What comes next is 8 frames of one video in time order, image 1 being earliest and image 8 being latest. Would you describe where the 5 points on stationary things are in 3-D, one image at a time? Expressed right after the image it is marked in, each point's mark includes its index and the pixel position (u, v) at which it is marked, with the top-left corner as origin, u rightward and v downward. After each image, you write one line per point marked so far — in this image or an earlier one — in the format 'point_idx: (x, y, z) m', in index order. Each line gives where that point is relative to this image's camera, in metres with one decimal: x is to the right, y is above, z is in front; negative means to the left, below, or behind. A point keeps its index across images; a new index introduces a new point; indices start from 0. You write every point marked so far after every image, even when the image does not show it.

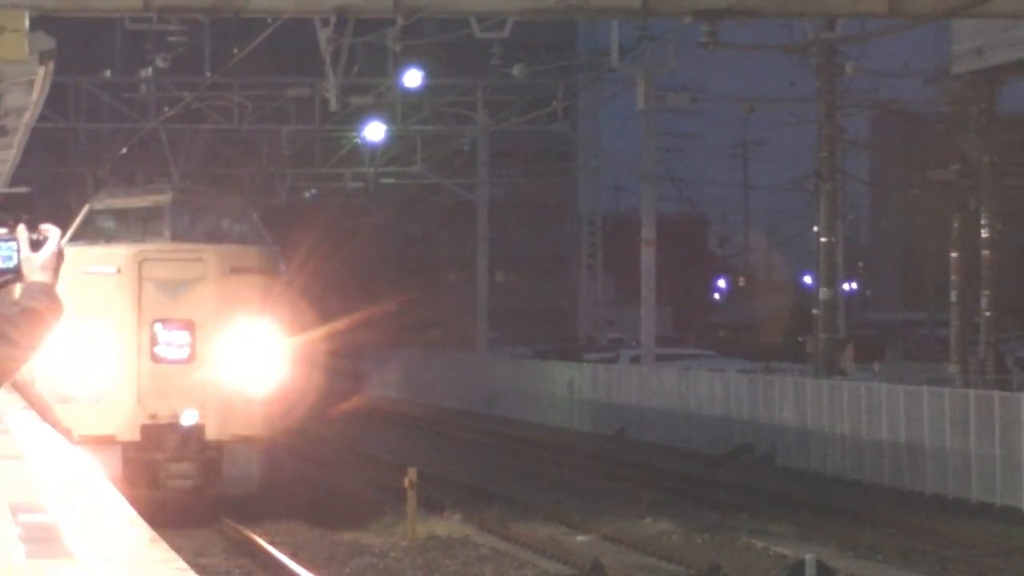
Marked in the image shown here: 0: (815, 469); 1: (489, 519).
0: (+3.5, -2.1, +18.1) m
1: (-0.1, -2.2, +14.3) m
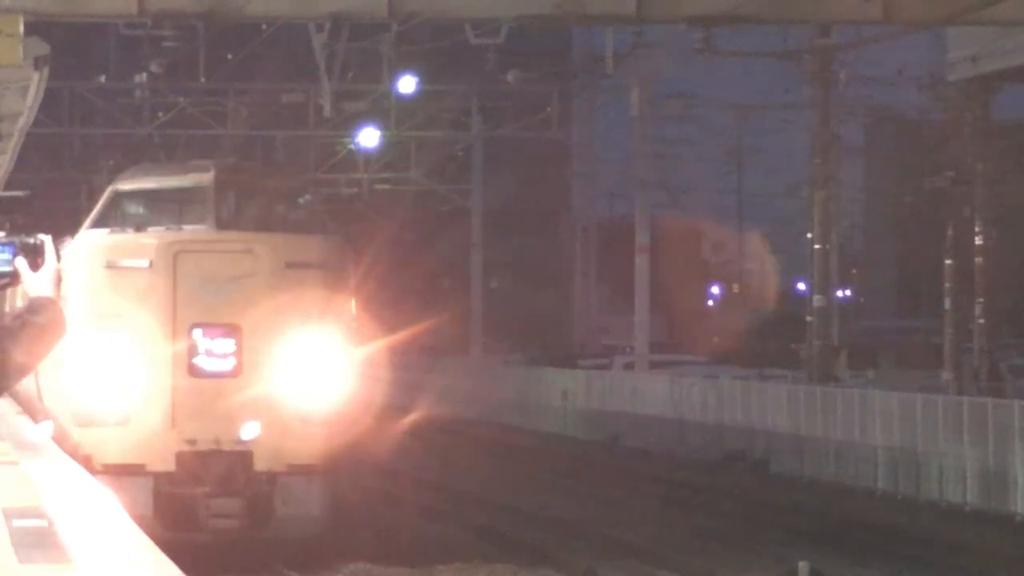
0: (+3.4, -2.2, +18.1) m
1: (-0.2, -2.2, +14.3) m
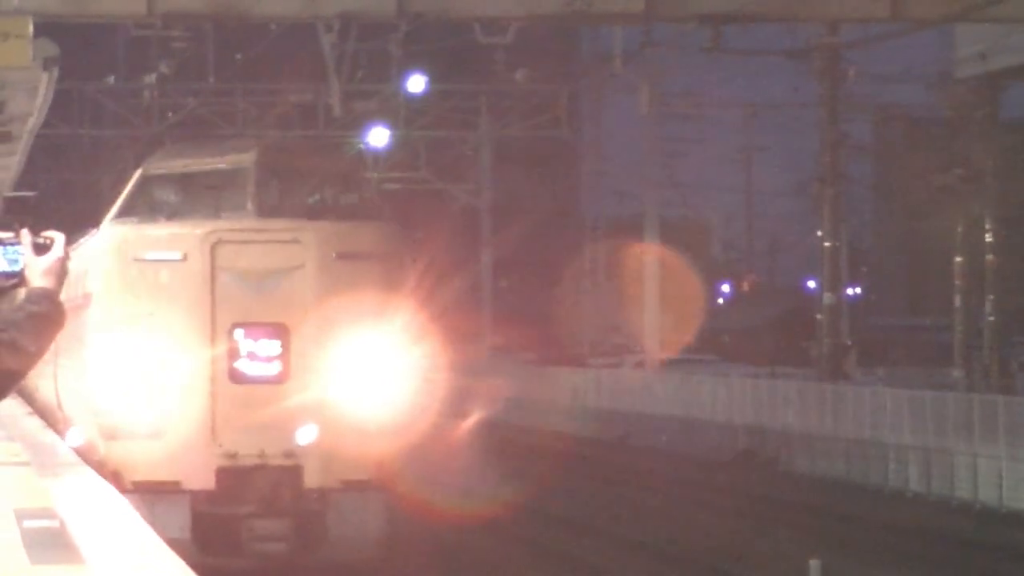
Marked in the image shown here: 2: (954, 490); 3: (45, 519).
0: (+3.5, -2.1, +18.1) m
1: (-0.1, -2.2, +14.3) m
2: (+4.4, -2.0, +15.5) m
3: (-2.4, -1.2, +8.0) m
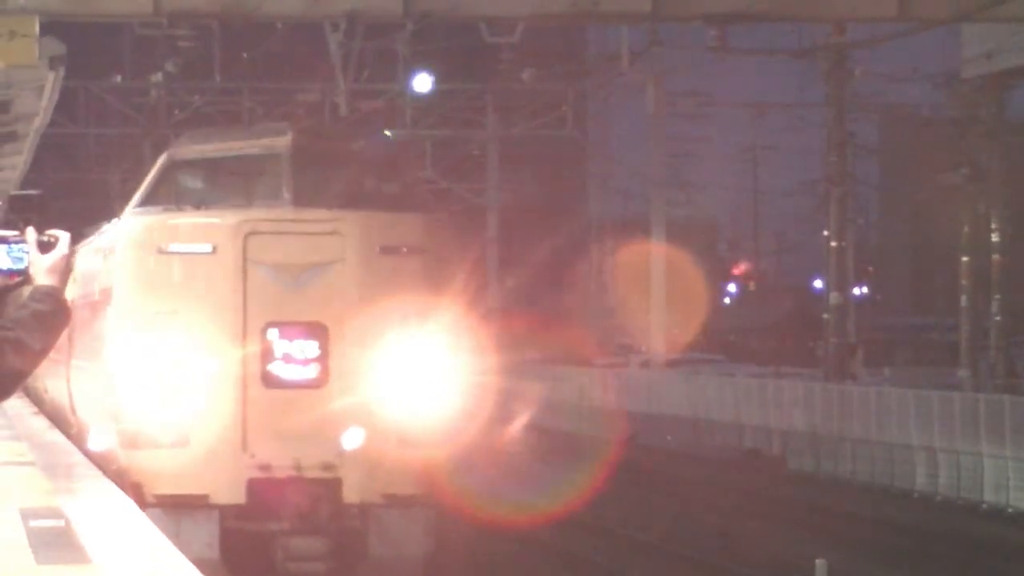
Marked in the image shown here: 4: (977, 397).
0: (+3.6, -2.1, +18.1) m
1: (-0.1, -2.2, +14.3) m
2: (+4.4, -2.0, +15.5) m
3: (-2.4, -1.2, +8.0) m
4: (+4.5, -1.1, +15.2) m
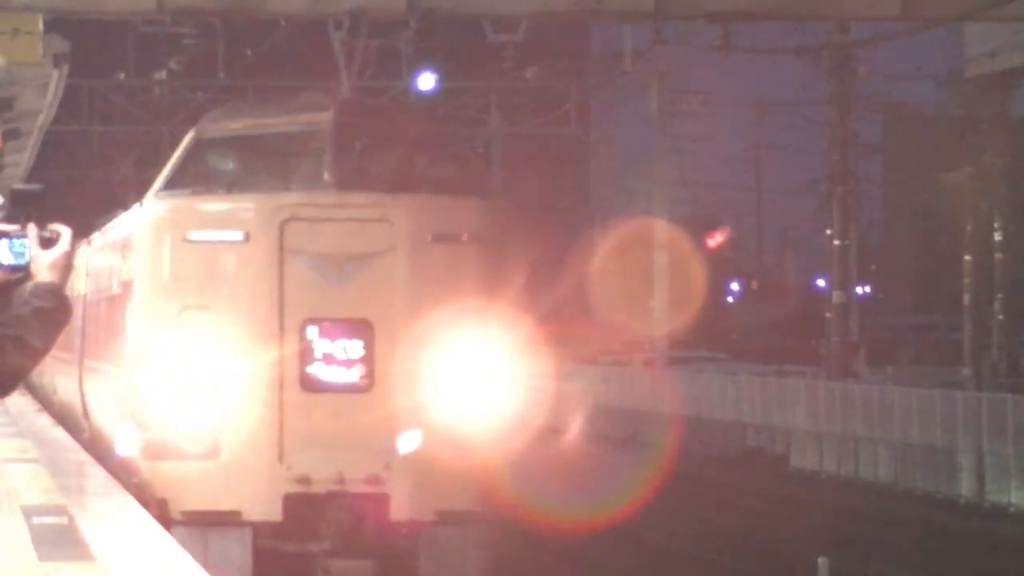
0: (+3.6, -2.1, +18.1) m
1: (0.0, -2.2, +14.3) m
2: (+4.4, -2.0, +15.5) m
3: (-2.3, -1.2, +8.0) m
4: (+4.5, -1.0, +15.2) m
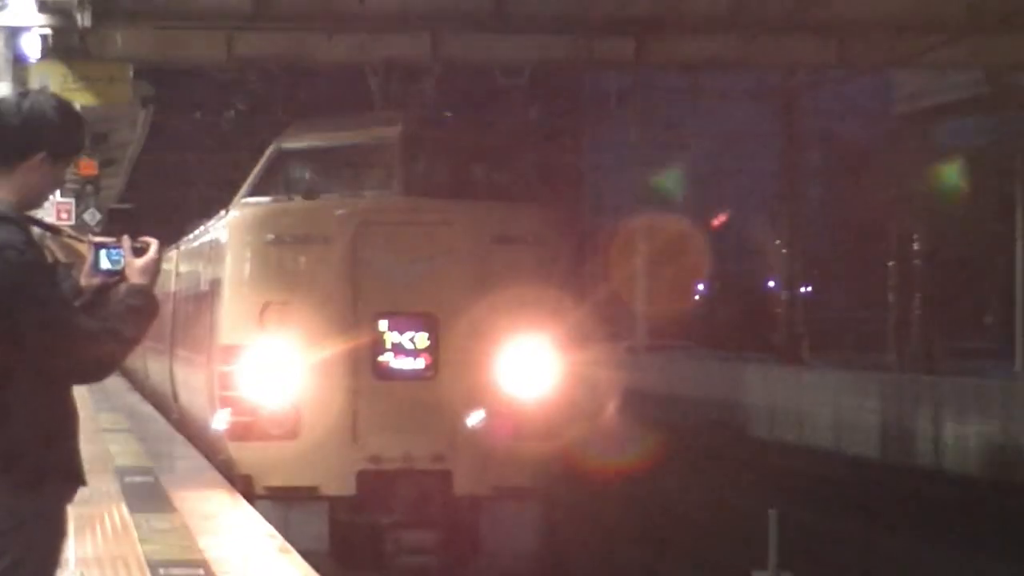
0: (+4.3, -2.0, +18.8) m
1: (+0.4, -2.2, +15.2) m
2: (+5.0, -1.9, +16.2) m
3: (-2.2, -1.1, +9.1) m
4: (+5.1, -1.0, +15.9) m
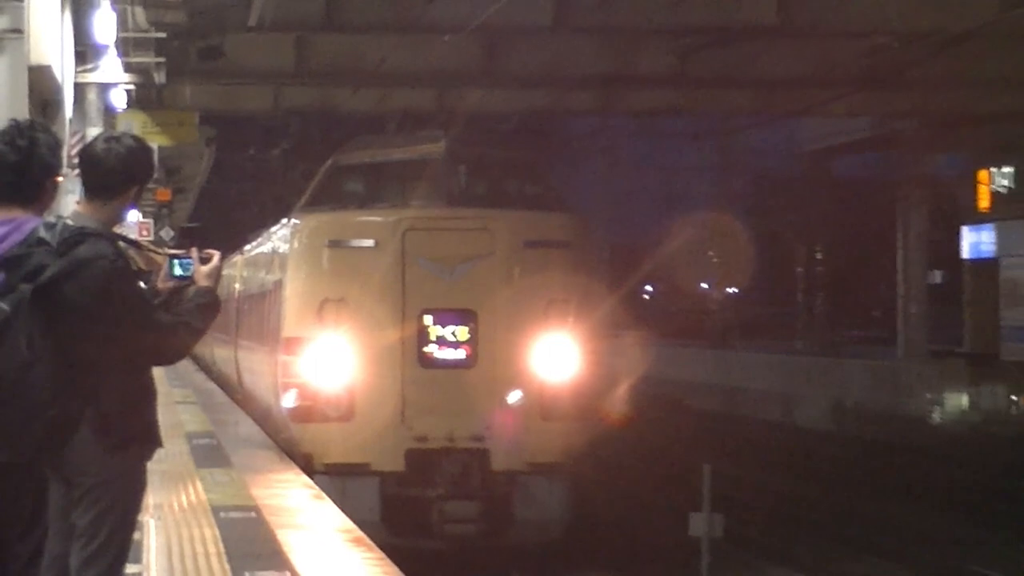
0: (+4.9, -2.0, +20.0) m
1: (+0.8, -2.1, +16.6) m
2: (+5.4, -1.9, +17.3) m
3: (-2.0, -1.1, +10.5) m
4: (+5.5, -0.9, +17.0) m
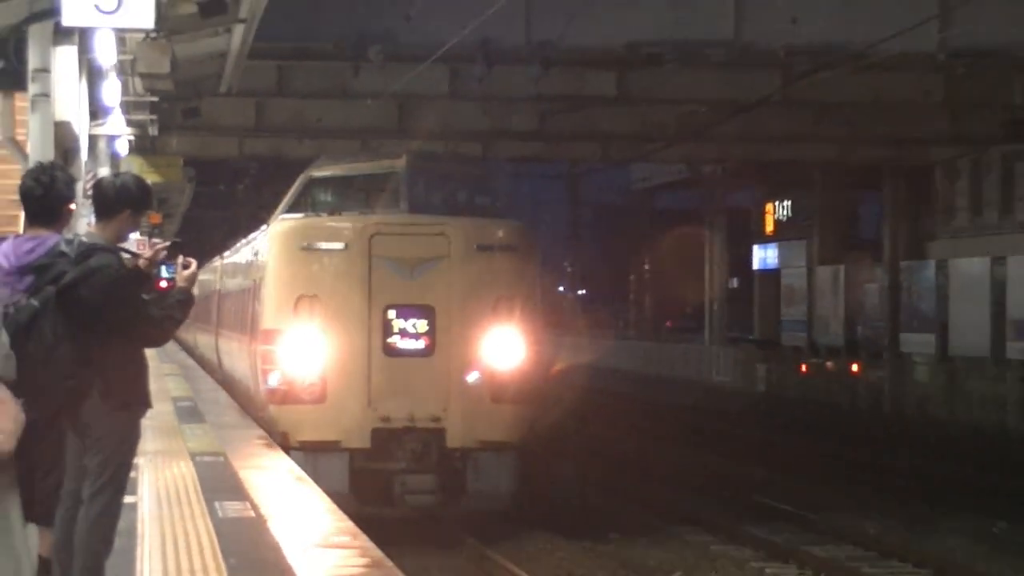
0: (+4.3, -2.0, +22.2) m
1: (+0.3, -2.1, +18.8) m
2: (+4.9, -1.9, +19.5) m
3: (-2.6, -1.1, +12.7) m
4: (+5.0, -0.9, +19.2) m
